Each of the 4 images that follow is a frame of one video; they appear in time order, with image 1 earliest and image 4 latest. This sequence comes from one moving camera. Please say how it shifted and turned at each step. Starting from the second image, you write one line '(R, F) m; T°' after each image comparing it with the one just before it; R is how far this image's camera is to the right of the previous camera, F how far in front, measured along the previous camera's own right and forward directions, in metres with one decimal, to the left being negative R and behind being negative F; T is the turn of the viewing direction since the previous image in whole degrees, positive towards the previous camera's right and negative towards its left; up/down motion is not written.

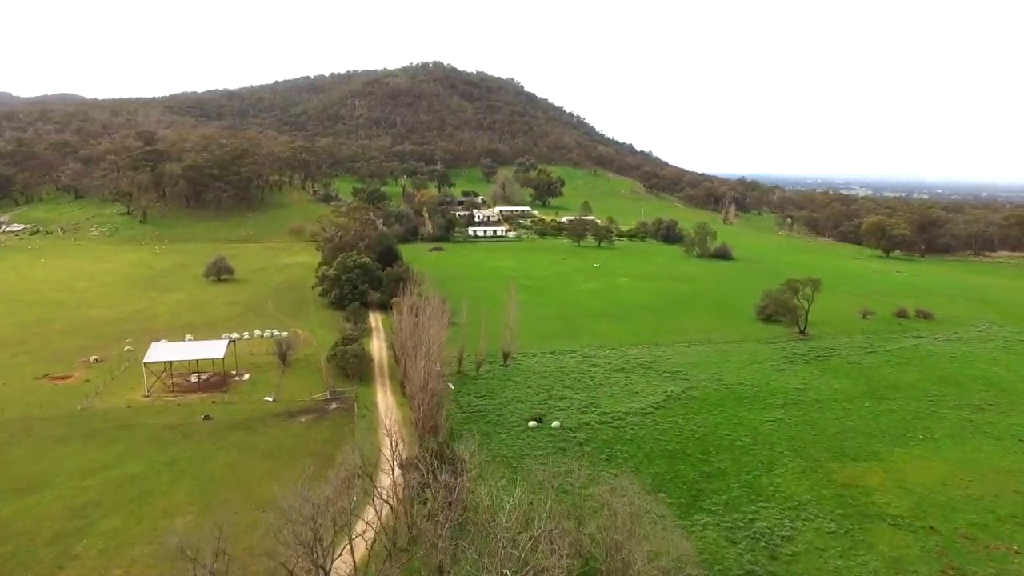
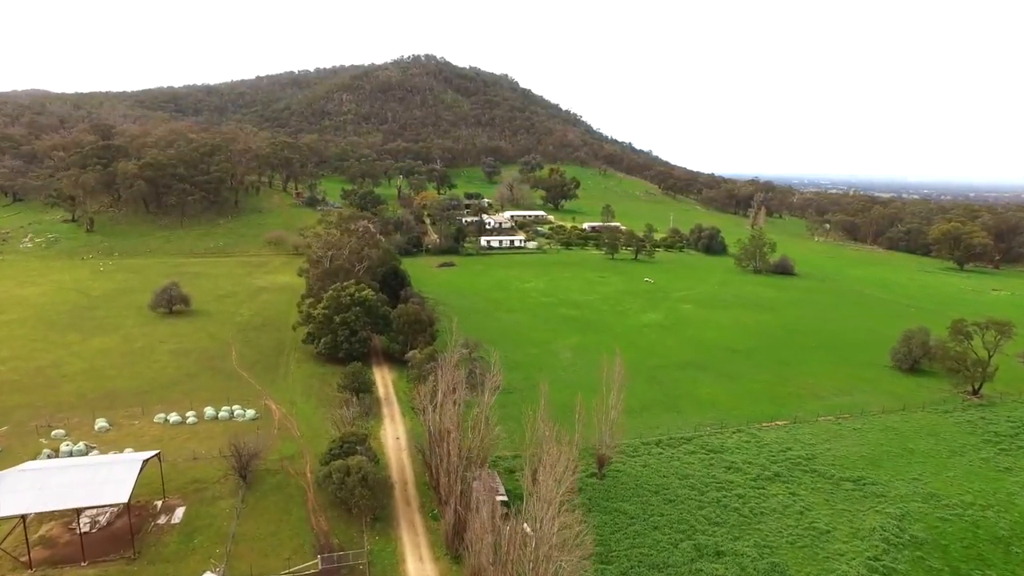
(-5.2, +18.5) m; +1°
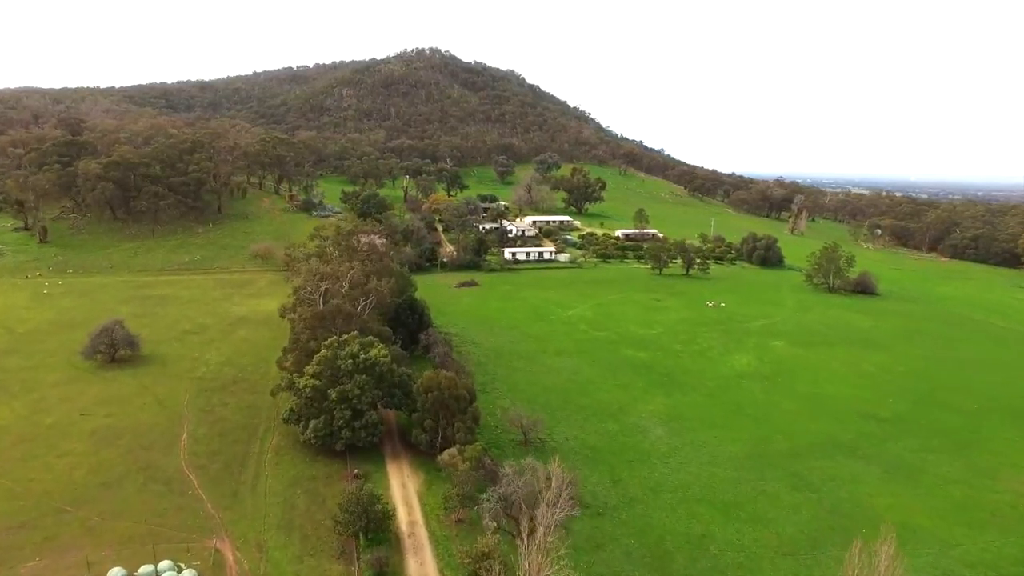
(-3.7, +15.1) m; 0°
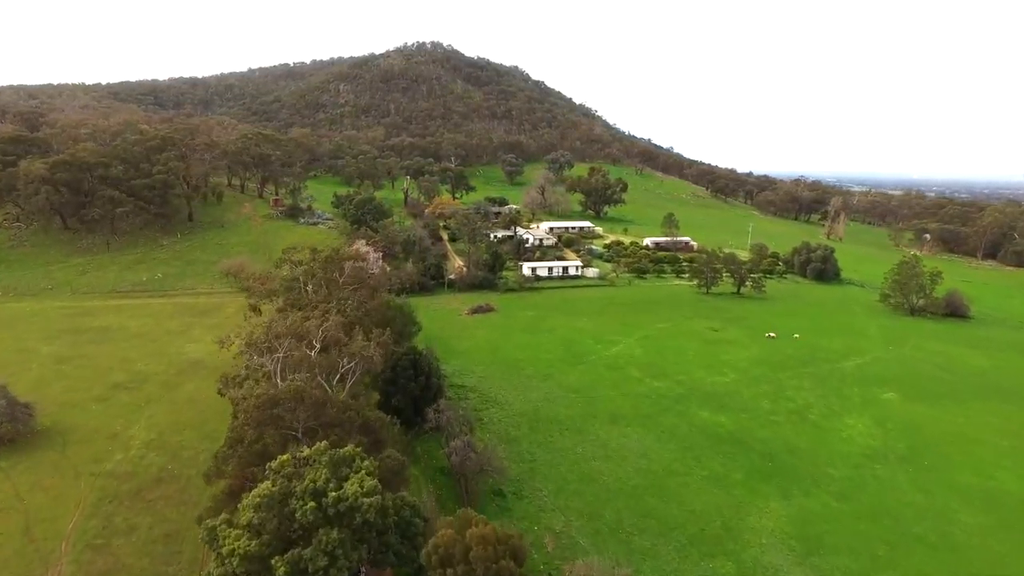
(-2.1, +13.2) m; 0°
